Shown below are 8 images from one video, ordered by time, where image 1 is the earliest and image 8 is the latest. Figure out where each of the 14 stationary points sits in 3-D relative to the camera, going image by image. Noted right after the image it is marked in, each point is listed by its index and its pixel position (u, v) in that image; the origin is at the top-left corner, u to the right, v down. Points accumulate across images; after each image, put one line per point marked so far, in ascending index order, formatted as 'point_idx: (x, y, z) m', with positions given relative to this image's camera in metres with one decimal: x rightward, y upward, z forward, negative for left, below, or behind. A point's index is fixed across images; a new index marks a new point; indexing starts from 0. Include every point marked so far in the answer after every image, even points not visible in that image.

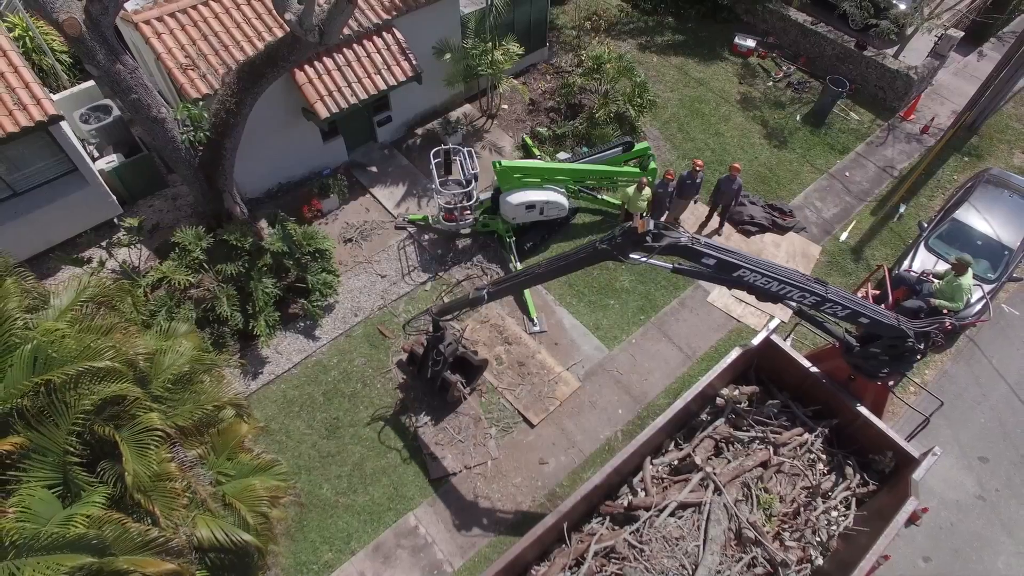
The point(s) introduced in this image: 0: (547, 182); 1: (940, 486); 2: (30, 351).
0: (+1.5, +4.6, +9.9) m
1: (+15.8, -7.3, +8.5) m
2: (-10.1, -1.3, +4.8) m
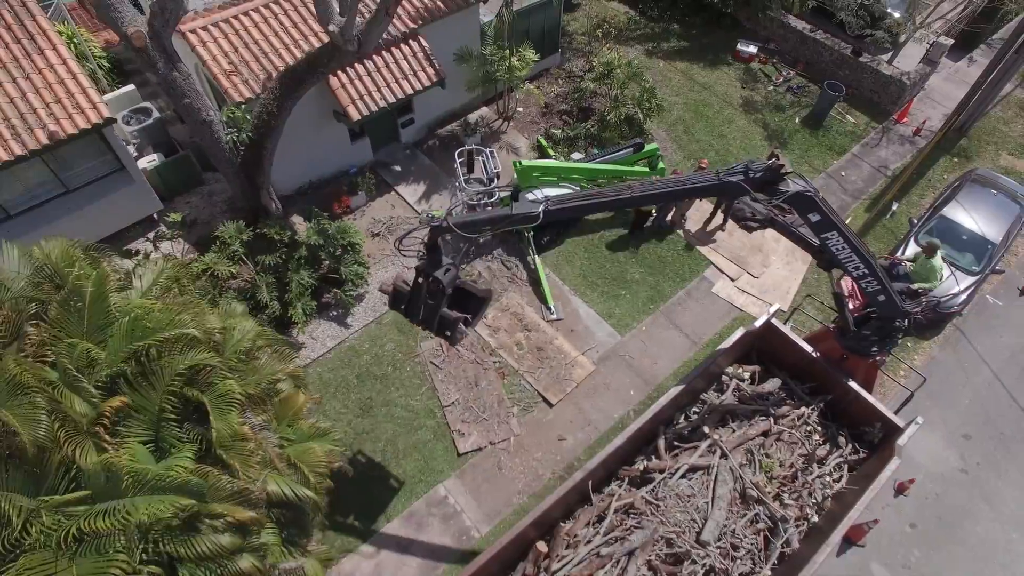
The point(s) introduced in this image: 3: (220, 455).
0: (+2.4, +5.0, +10.6) m
1: (+16.6, -6.9, +9.3) m
2: (-9.3, -0.9, +5.5) m
3: (-7.0, -4.0, +5.4) m
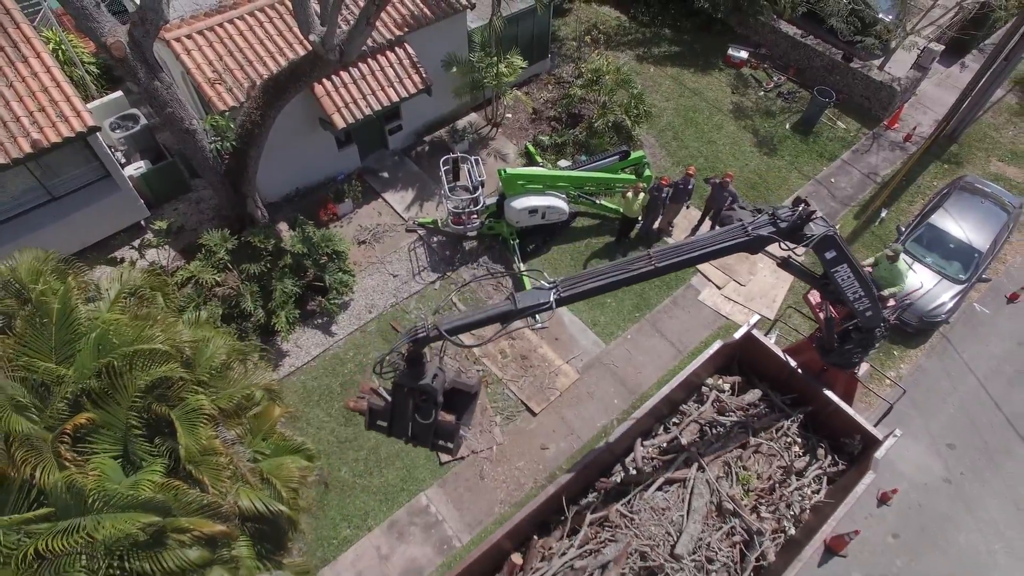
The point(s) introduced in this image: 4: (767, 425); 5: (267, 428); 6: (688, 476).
0: (+1.7, +4.6, +10.6) m
1: (+15.9, -7.3, +9.2) m
2: (-10.0, -1.2, +5.5) m
3: (-7.7, -4.4, +5.4) m
4: (+8.4, -4.5, +7.5) m
5: (-7.0, -4.1, +6.5) m
6: (+5.3, -5.7, +6.9) m
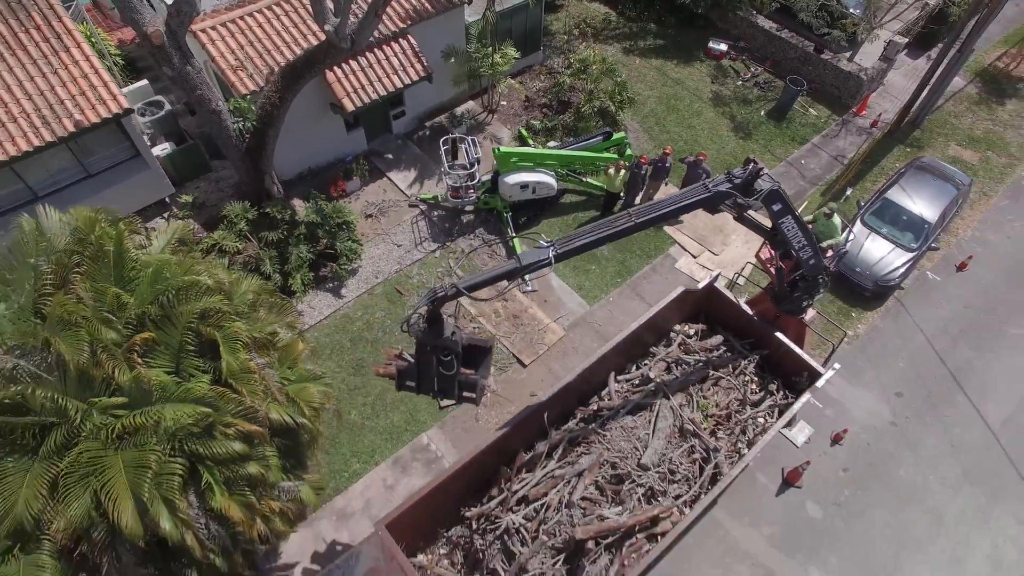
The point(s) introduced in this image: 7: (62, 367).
0: (+1.4, +6.2, +11.7) m
1: (+15.6, -5.7, +10.3) m
2: (-10.3, +0.4, +6.5) m
3: (-8.1, -2.7, +6.4) m
4: (+8.1, -2.9, +8.5) m
5: (-7.4, -2.4, +7.6) m
6: (+5.0, -4.0, +7.9) m
7: (-11.2, -2.0, +5.7) m
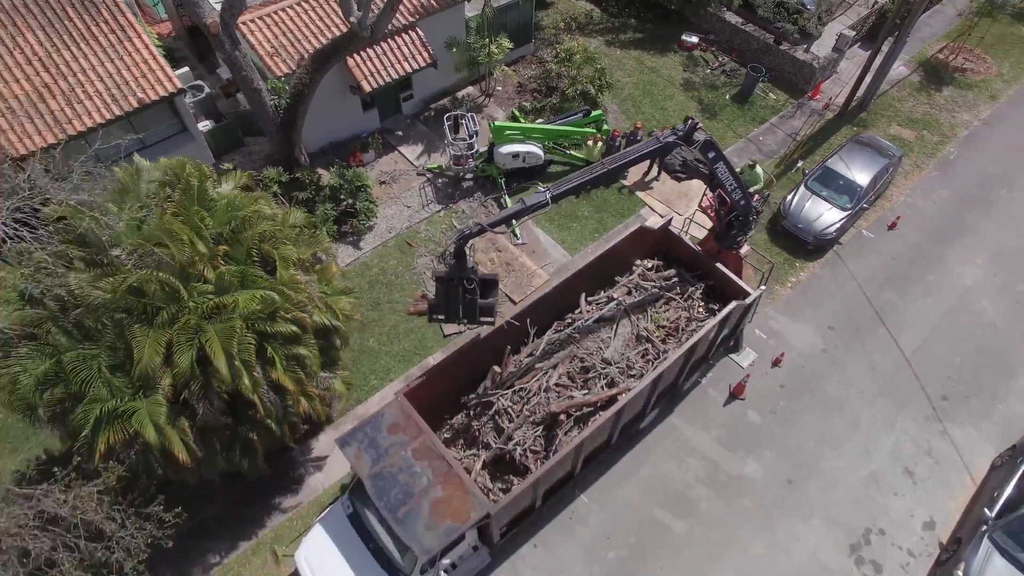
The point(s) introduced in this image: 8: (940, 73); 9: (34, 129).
0: (+0.9, +9.0, +13.7) m
1: (+15.2, -2.9, +12.2) m
2: (-10.7, +3.2, +8.6) m
3: (-8.5, 0.0, +8.4) m
4: (+7.6, -0.1, +10.5) m
5: (-7.8, +0.3, +9.6) m
6: (+4.6, -1.3, +9.9) m
7: (-11.6, +0.8, +7.6) m
8: (+33.5, +16.8, +17.8) m
9: (-24.6, +8.1, +11.7) m
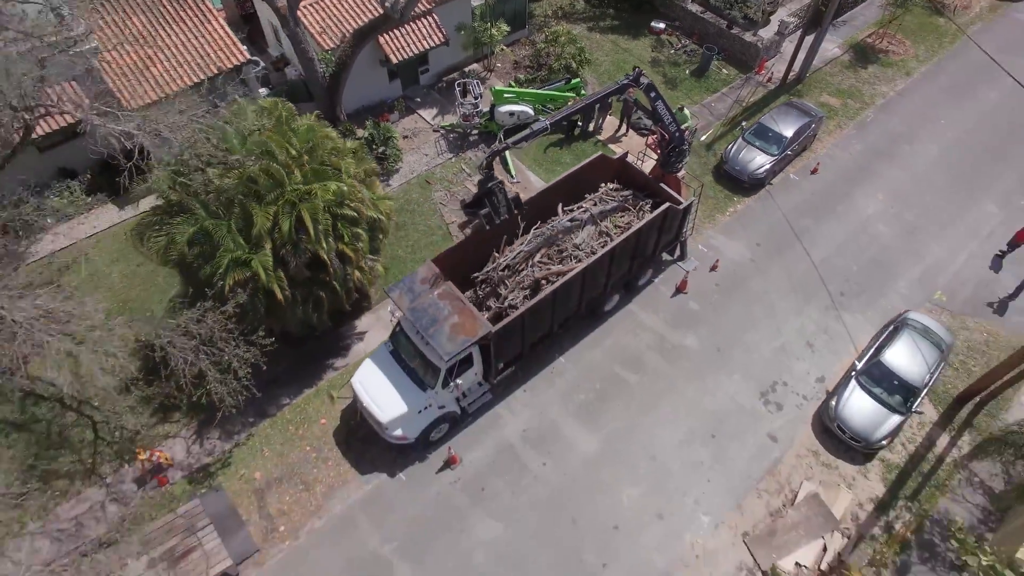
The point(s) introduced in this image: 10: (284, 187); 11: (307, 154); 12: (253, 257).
0: (+0.7, +14.2, +17.3) m
1: (+14.9, +2.3, +15.7) m
2: (-11.0, +8.5, +12.1) m
3: (-8.7, +5.3, +12.0) m
4: (+7.4, +5.1, +14.0) m
5: (-8.0, +5.6, +13.1) m
6: (+4.3, +4.0, +13.4) m
7: (-11.9, +6.1, +11.2) m
8: (+33.3, +22.0, +21.4) m
9: (-24.8, +13.3, +15.3) m
10: (-11.1, +4.9, +11.1) m
11: (-10.6, +6.8, +11.8) m
12: (-12.3, +1.4, +10.9) m
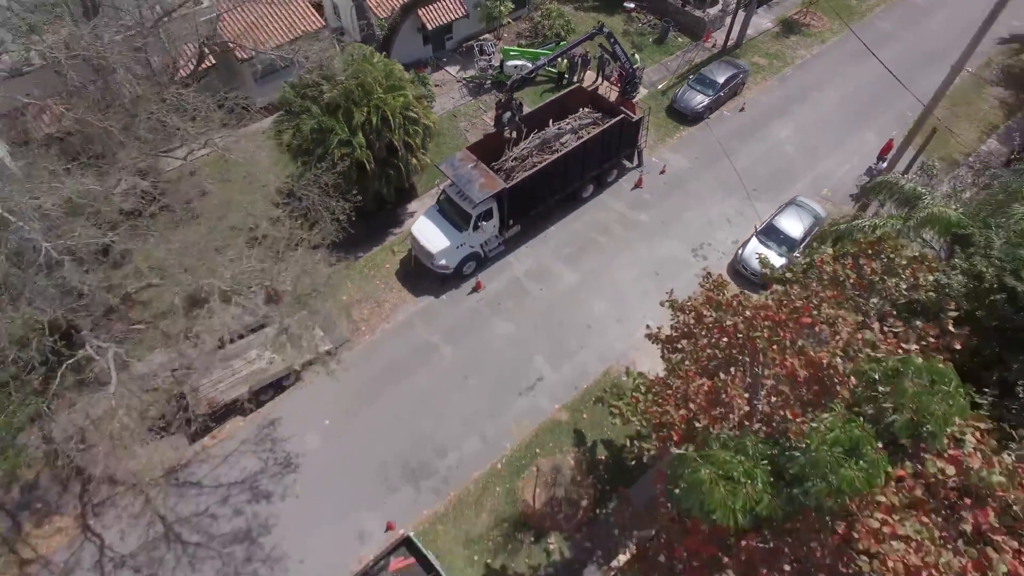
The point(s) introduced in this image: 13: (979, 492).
0: (+1.2, +23.7, +23.3) m
1: (+15.4, +11.8, +21.6) m
2: (-10.5, +18.0, +18.1) m
3: (-8.2, +14.8, +17.9) m
4: (+7.9, +14.7, +20.0) m
5: (-7.5, +15.1, +19.1) m
6: (+4.8, +13.5, +19.4) m
7: (-11.4, +15.6, +17.2) m
8: (+33.8, +31.5, +27.5) m
9: (-24.3, +22.8, +21.3) m
10: (-10.6, +14.4, +17.1) m
11: (-10.1, +16.3, +17.8) m
12: (-11.8, +10.9, +16.8) m
13: (+15.8, -6.9, +7.7) m
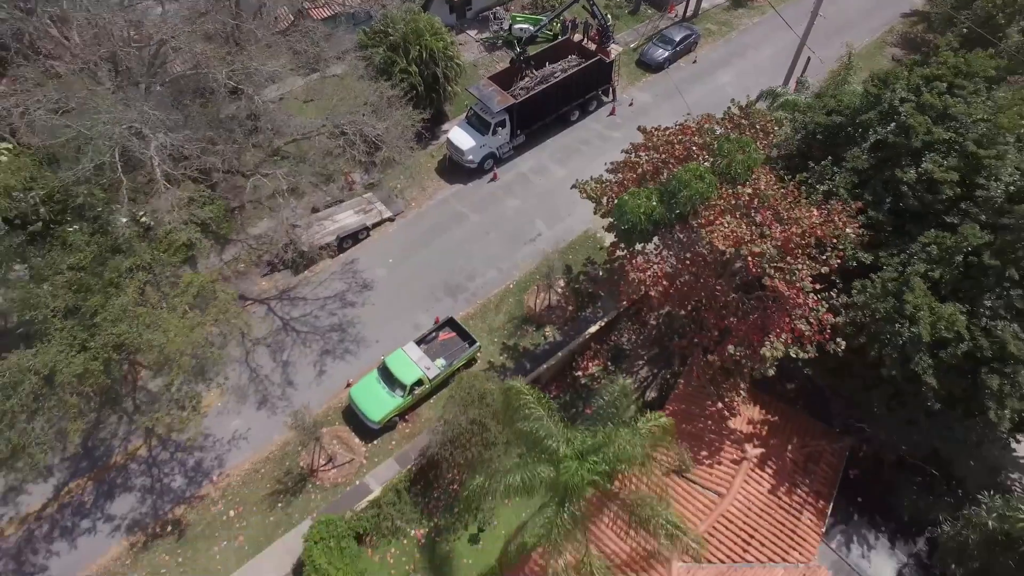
0: (+2.1, +35.9, +30.7) m
1: (+16.3, +24.1, +28.9) m
2: (-9.6, +30.3, +25.4) m
3: (-7.4, +27.1, +25.2) m
4: (+8.8, +26.9, +27.2) m
5: (-6.7, +27.4, +26.3) m
6: (+5.7, +25.8, +26.6) m
7: (-10.5, +27.9, +24.5) m
8: (+34.7, +43.6, +34.9) m
9: (-23.5, +35.1, +28.7) m
10: (-9.8, +26.7, +24.4) m
11: (-9.3, +28.6, +25.1) m
12: (-10.9, +23.2, +24.1) m
13: (+16.6, +5.5, +14.8) m
